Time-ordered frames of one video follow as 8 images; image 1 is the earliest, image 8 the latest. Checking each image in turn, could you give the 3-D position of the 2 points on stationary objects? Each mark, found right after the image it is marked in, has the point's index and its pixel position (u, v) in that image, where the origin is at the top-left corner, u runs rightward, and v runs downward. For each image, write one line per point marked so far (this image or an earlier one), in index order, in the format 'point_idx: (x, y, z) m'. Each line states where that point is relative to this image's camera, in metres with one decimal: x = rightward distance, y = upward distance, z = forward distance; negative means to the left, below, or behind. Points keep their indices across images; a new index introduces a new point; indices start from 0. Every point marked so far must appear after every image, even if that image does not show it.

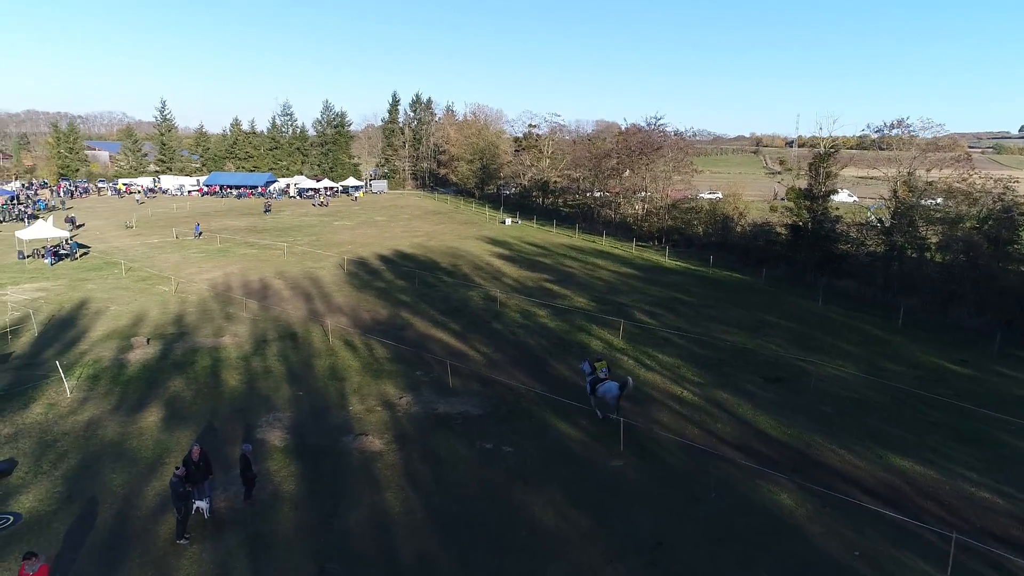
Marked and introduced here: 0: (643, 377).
0: (+3.0, -2.0, +16.2) m
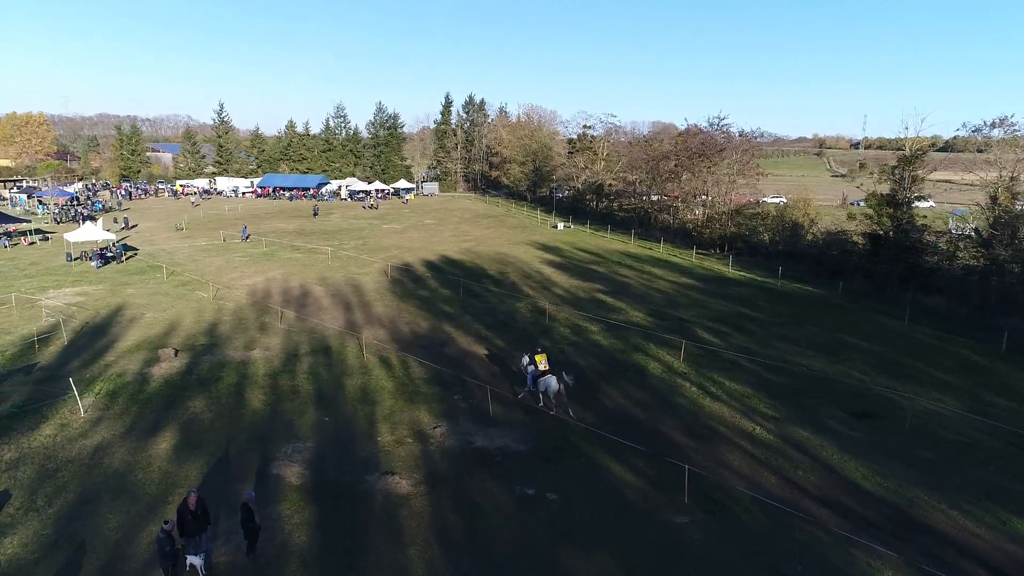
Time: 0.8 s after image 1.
0: (+3.9, -2.4, +14.4) m
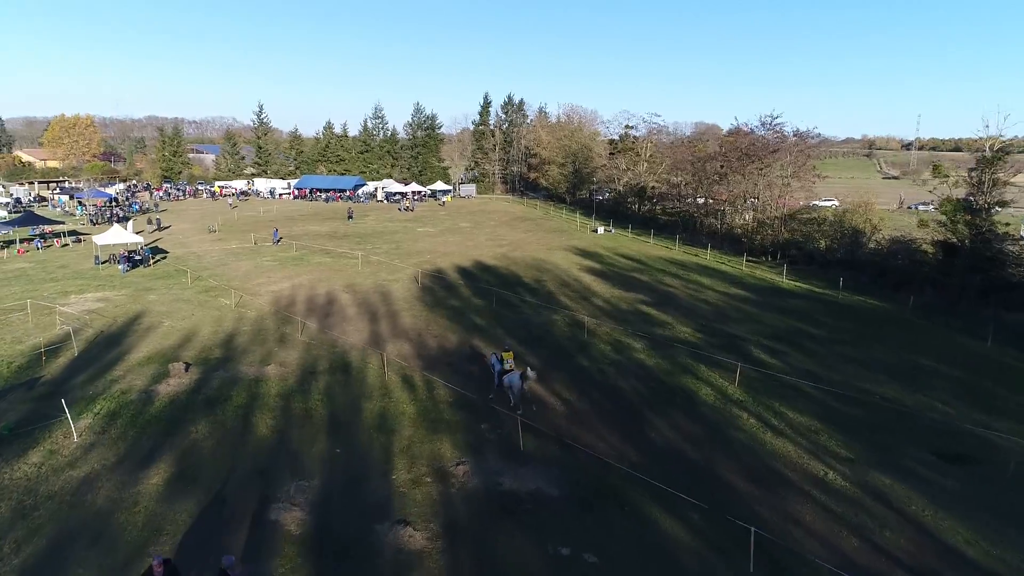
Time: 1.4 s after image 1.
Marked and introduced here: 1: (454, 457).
0: (+4.5, -2.7, +12.6) m
1: (-1.0, -2.8, +11.8) m
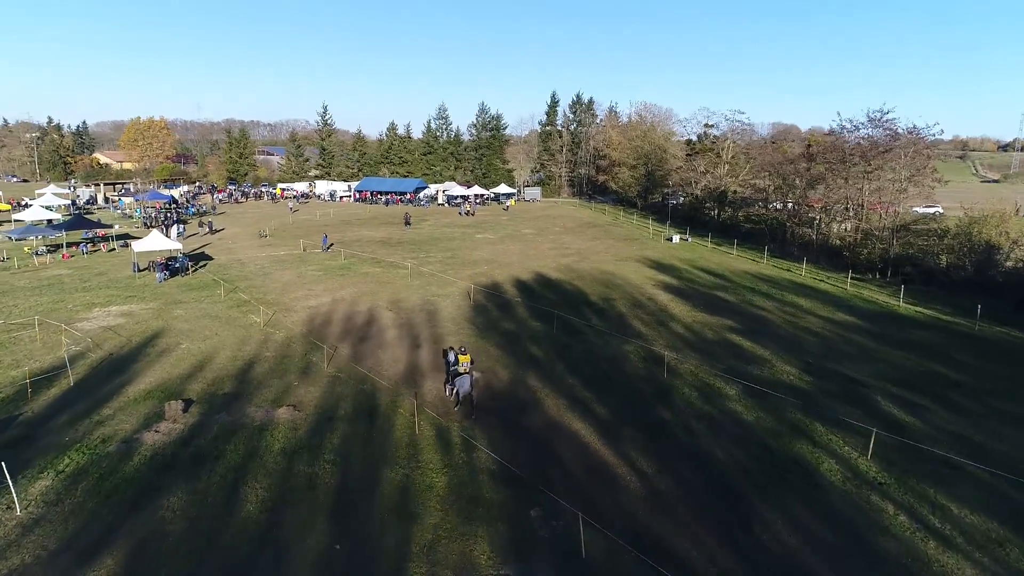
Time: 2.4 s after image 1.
0: (+5.3, -3.4, +8.9) m
1: (-0.3, -3.4, +8.6) m
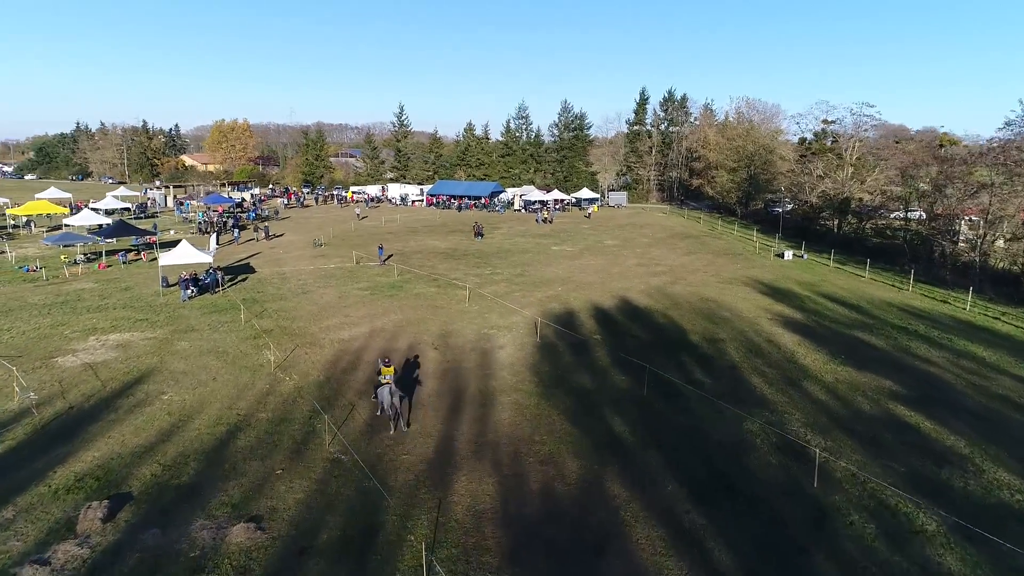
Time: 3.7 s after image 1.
0: (+5.5, -4.3, +3.4) m
1: (0.0, -4.2, +3.8) m
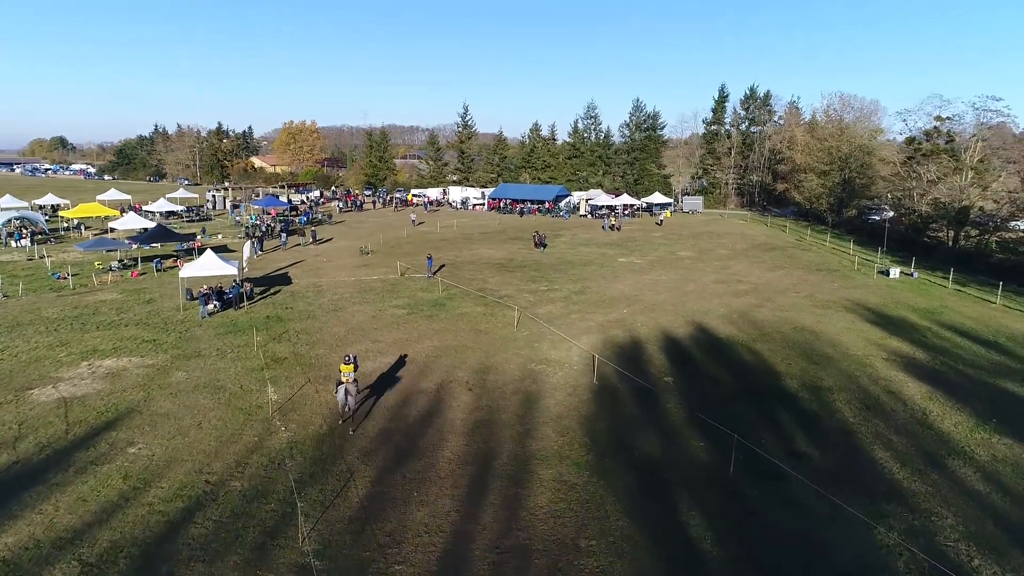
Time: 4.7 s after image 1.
0: (+5.0, -5.0, -0.4) m
1: (-0.4, -4.8, +0.5) m
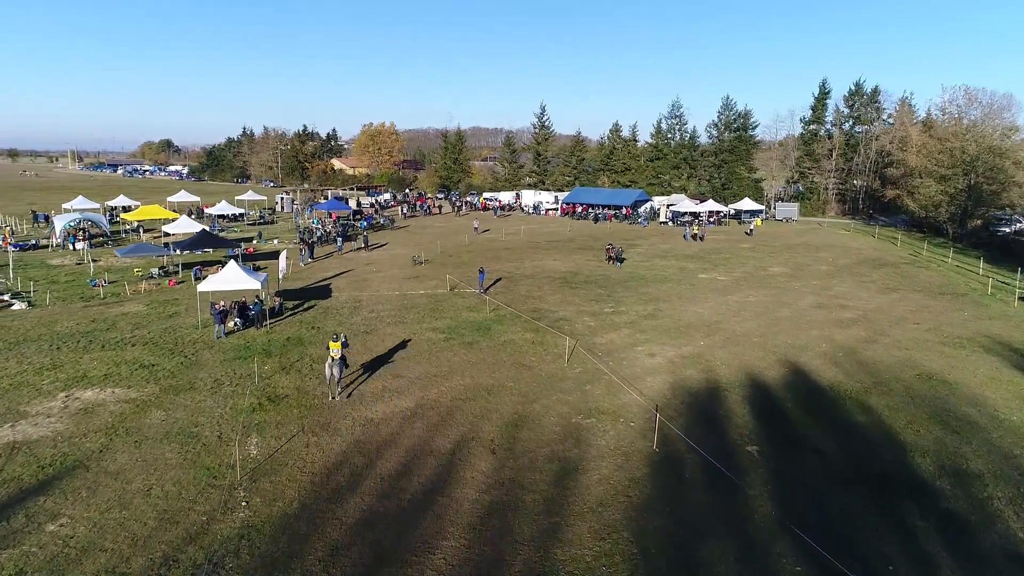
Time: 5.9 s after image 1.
0: (+3.7, -5.7, -4.1) m
1: (-1.6, -5.3, -2.6) m
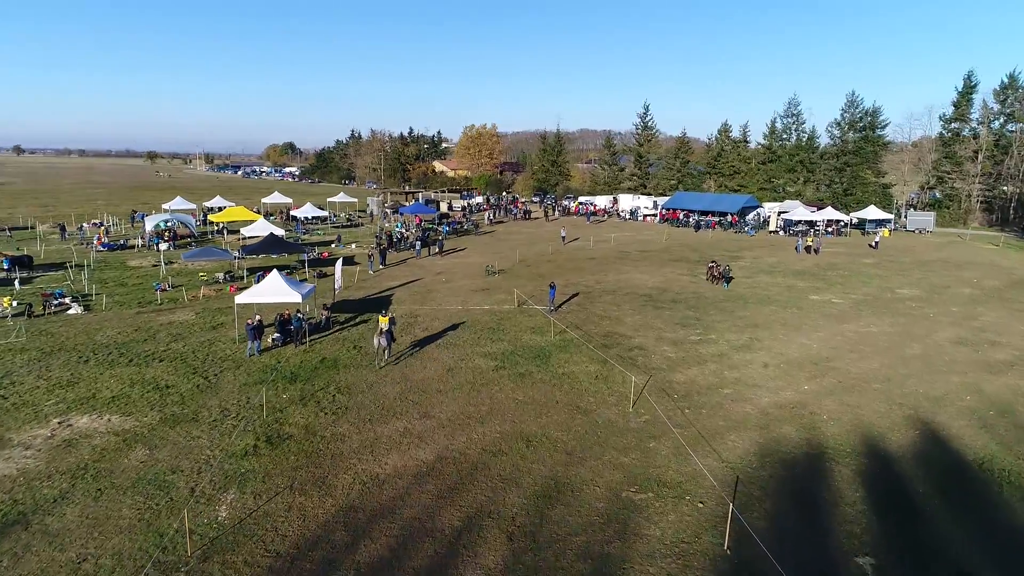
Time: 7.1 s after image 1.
0: (+1.5, -6.2, -7.2) m
1: (-3.5, -5.7, -4.9) m
